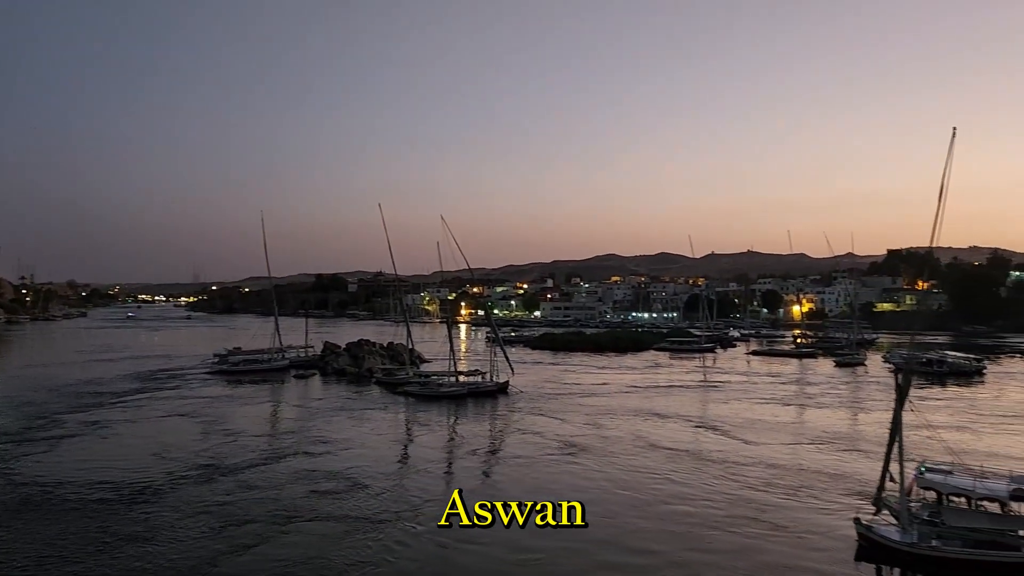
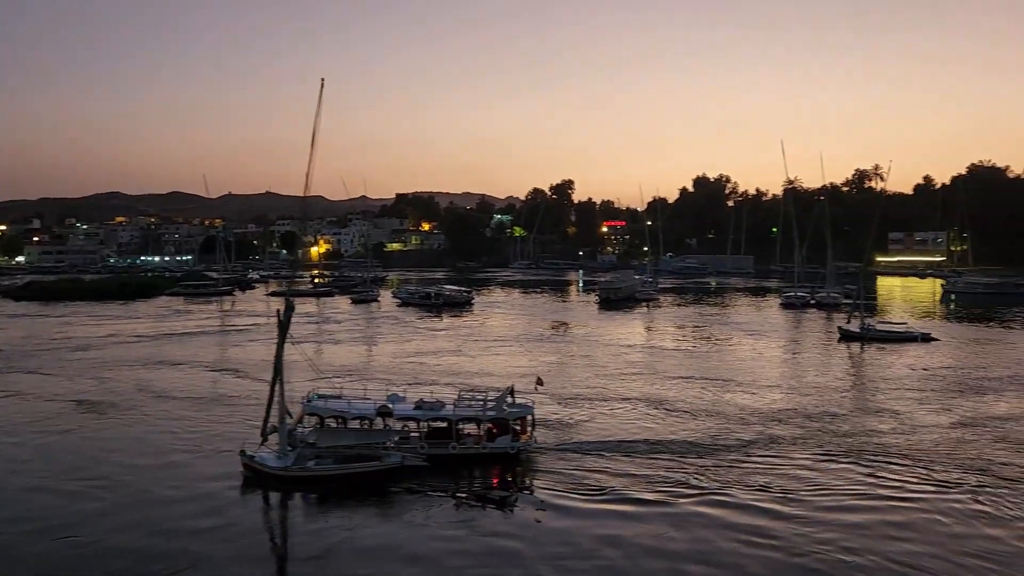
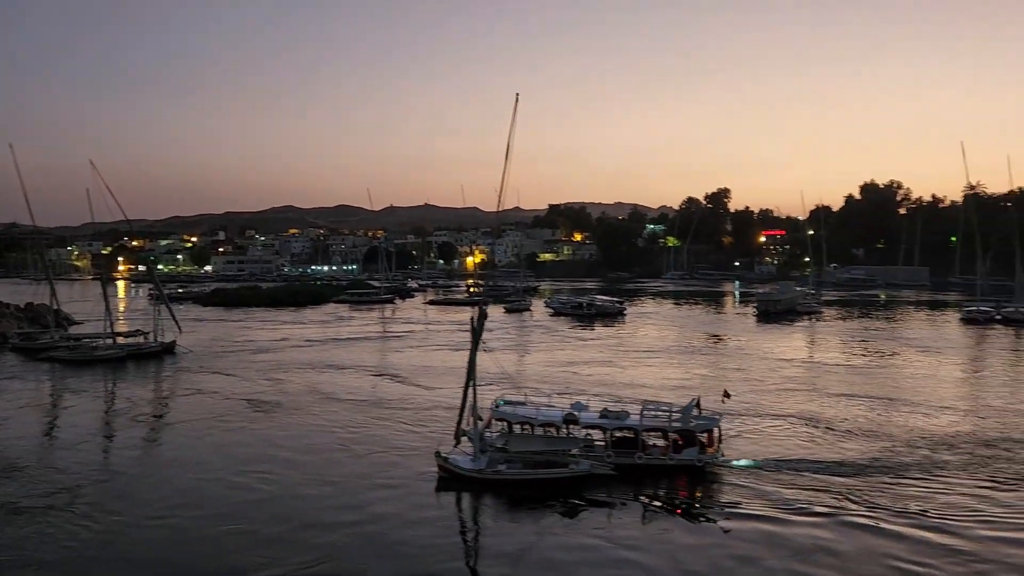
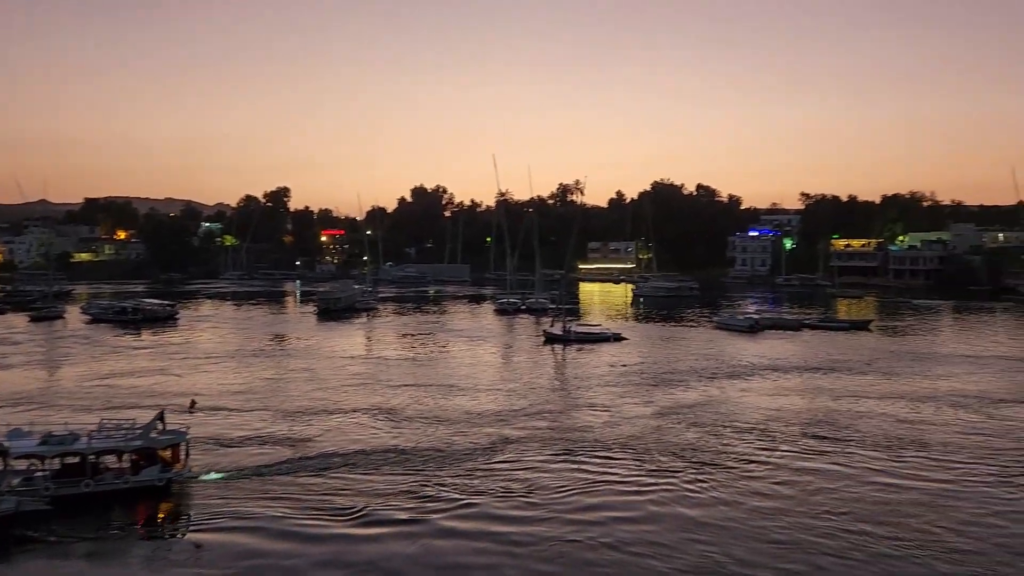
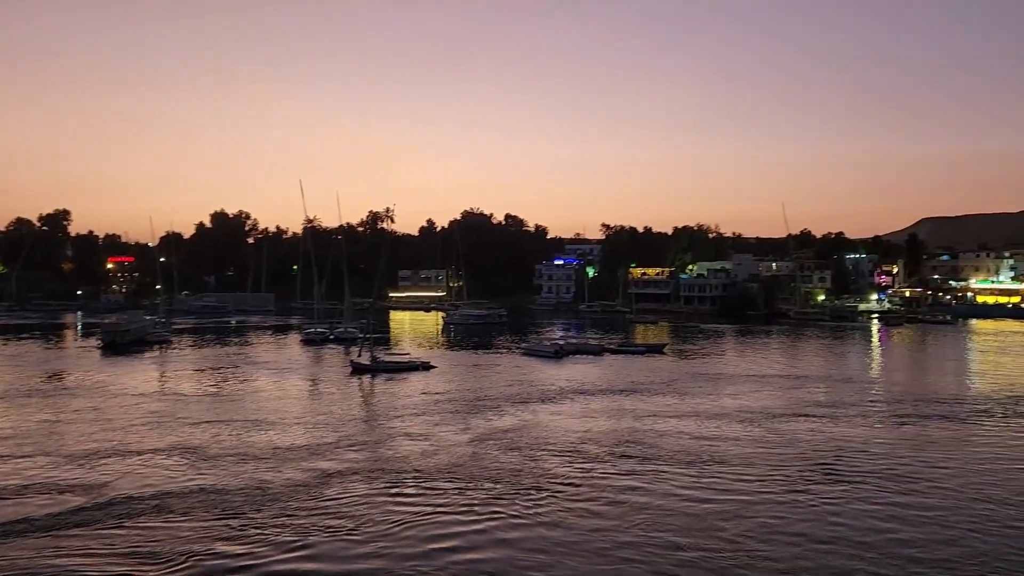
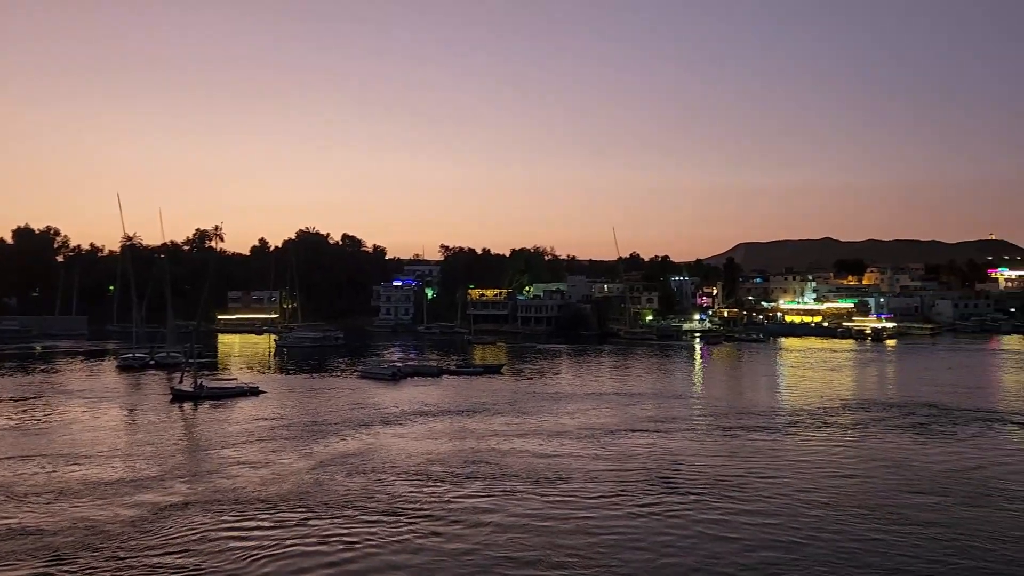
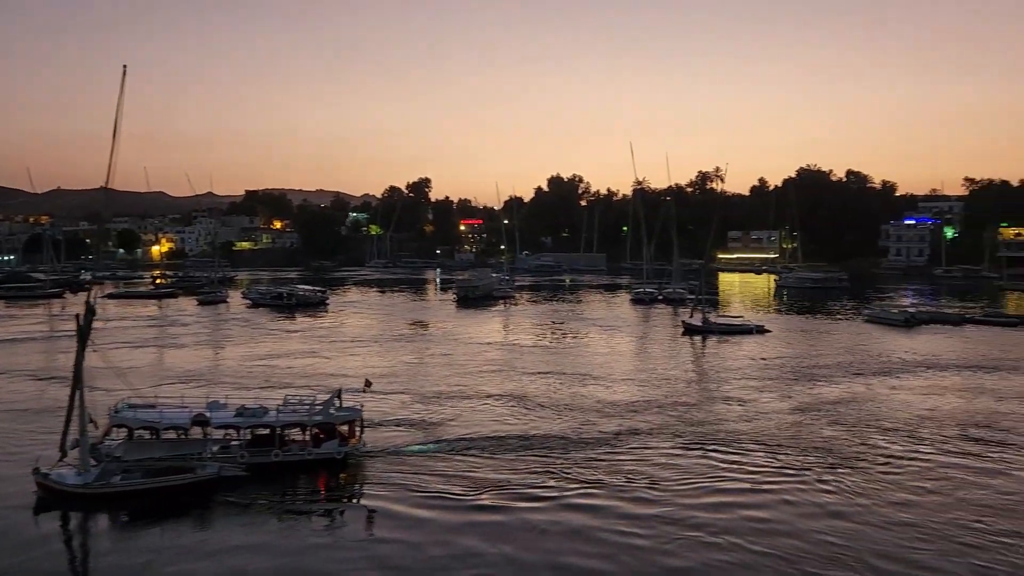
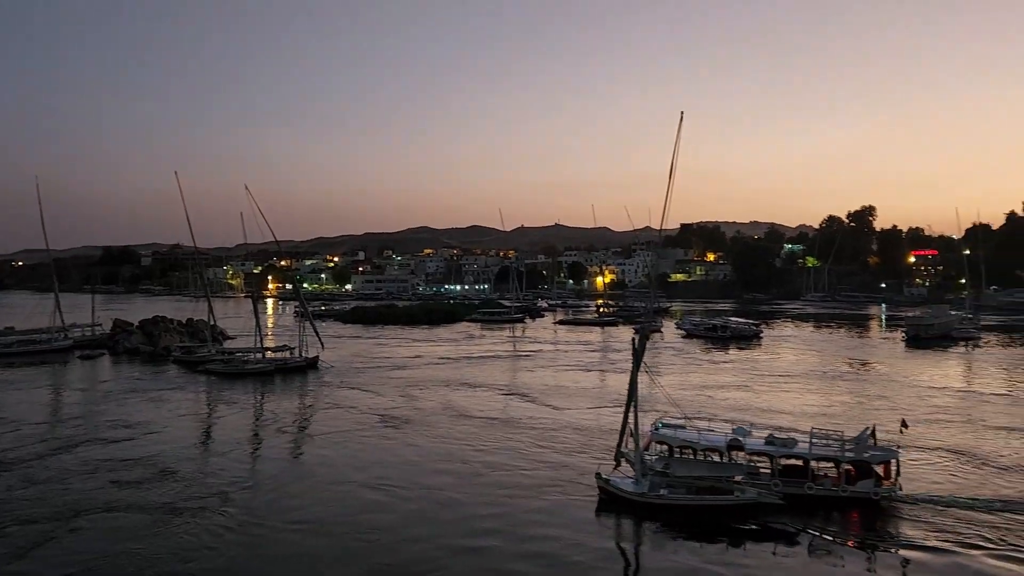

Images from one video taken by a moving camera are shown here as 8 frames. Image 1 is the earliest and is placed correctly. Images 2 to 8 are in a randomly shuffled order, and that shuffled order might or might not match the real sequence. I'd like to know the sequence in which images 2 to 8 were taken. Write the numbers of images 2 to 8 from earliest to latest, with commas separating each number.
8, 3, 2, 7, 4, 5, 6
